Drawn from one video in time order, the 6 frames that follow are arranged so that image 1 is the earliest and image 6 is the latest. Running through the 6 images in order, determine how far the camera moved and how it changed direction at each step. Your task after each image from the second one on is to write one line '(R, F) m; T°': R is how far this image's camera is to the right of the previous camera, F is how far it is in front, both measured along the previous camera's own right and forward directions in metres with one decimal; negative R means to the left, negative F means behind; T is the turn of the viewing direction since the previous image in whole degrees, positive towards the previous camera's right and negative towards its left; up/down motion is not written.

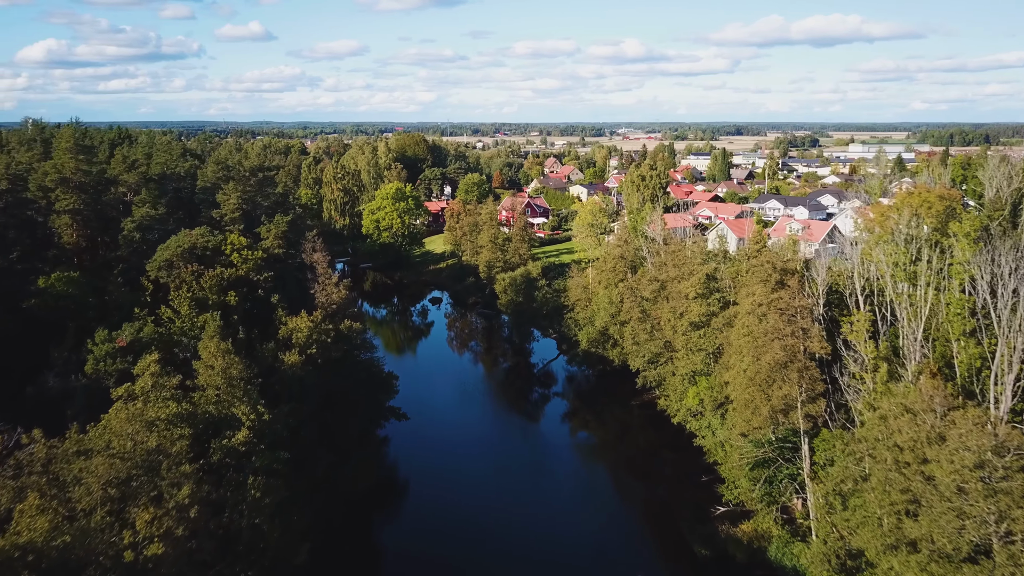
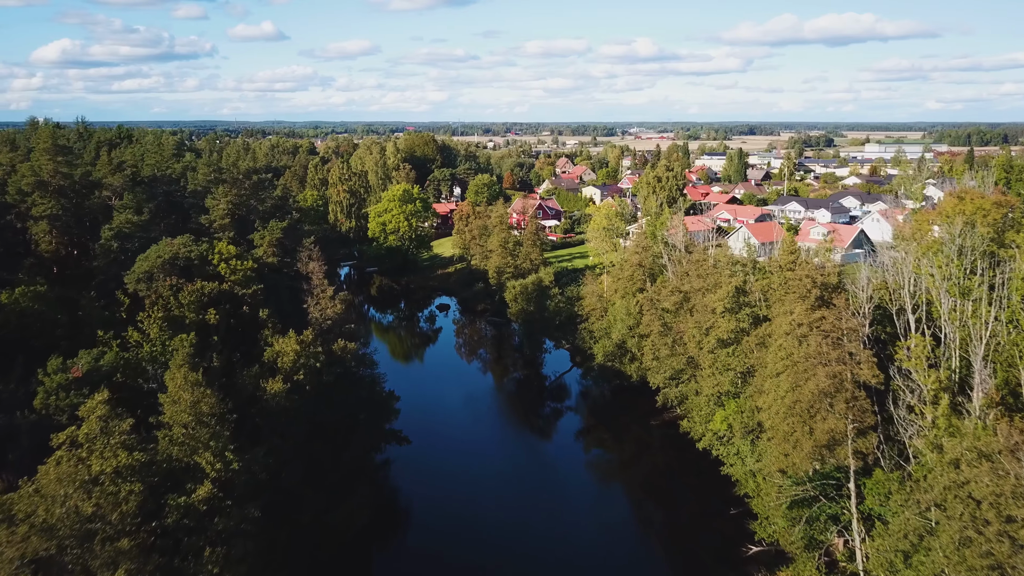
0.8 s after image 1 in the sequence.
(0.0, +2.1) m; -1°
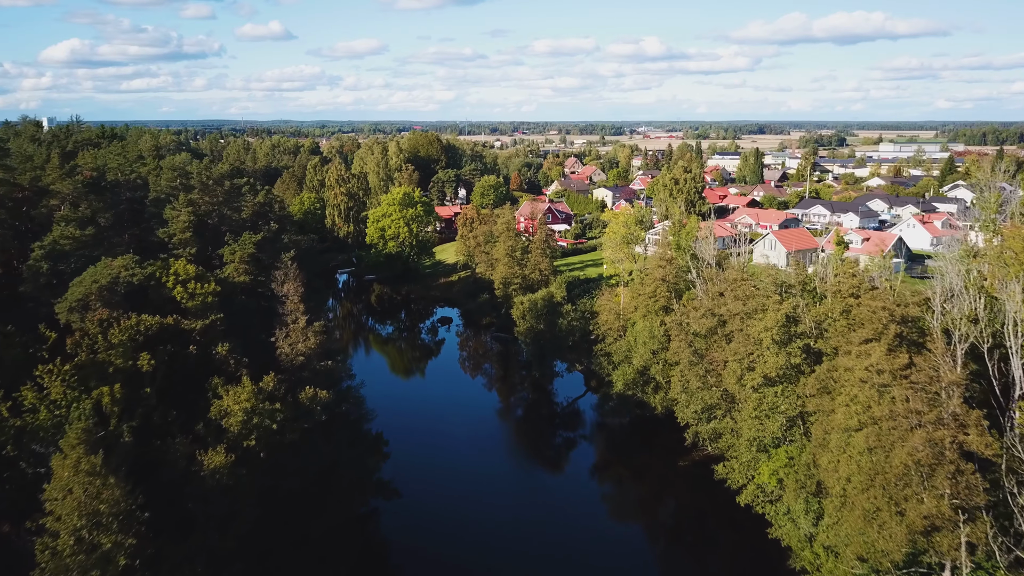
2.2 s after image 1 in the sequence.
(0.0, +3.7) m; -1°
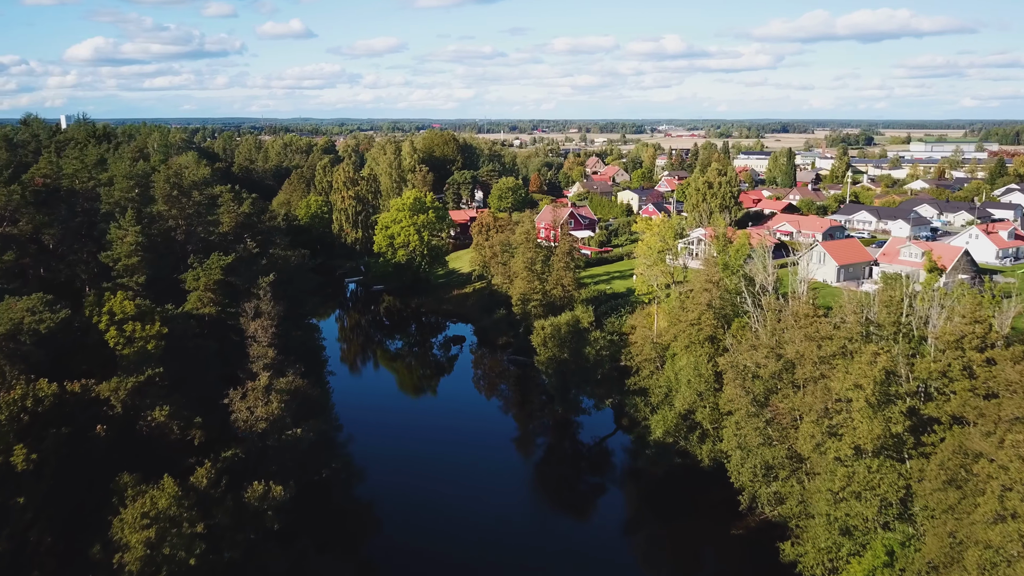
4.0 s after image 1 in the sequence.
(-0.1, +4.2) m; -1°
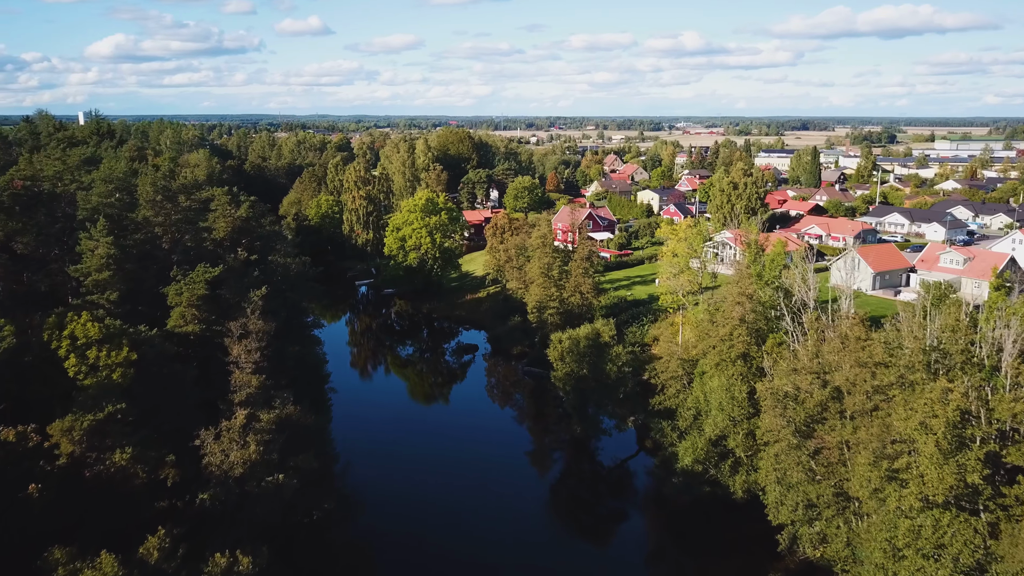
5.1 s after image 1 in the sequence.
(0.0, +2.0) m; -1°
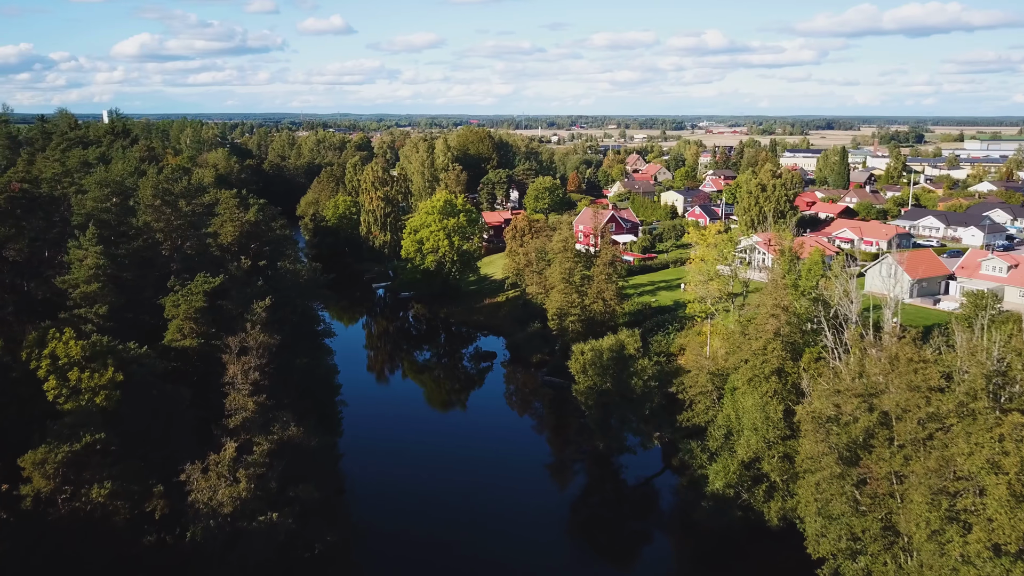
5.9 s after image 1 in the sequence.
(0.0, +1.3) m; -1°
